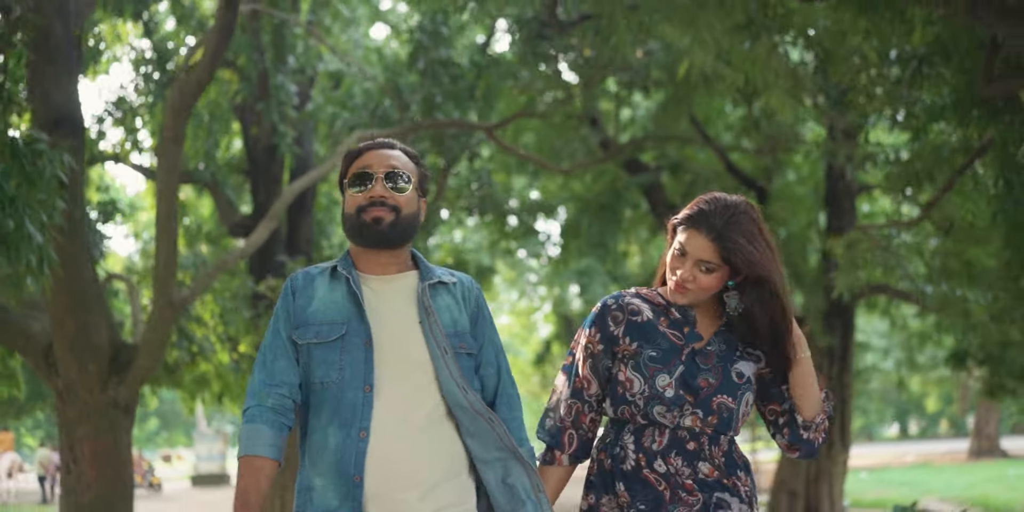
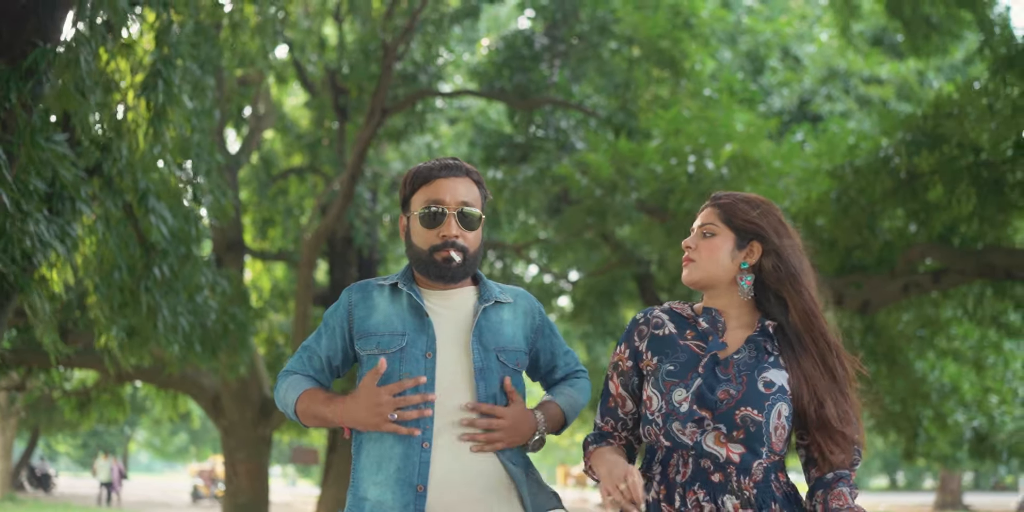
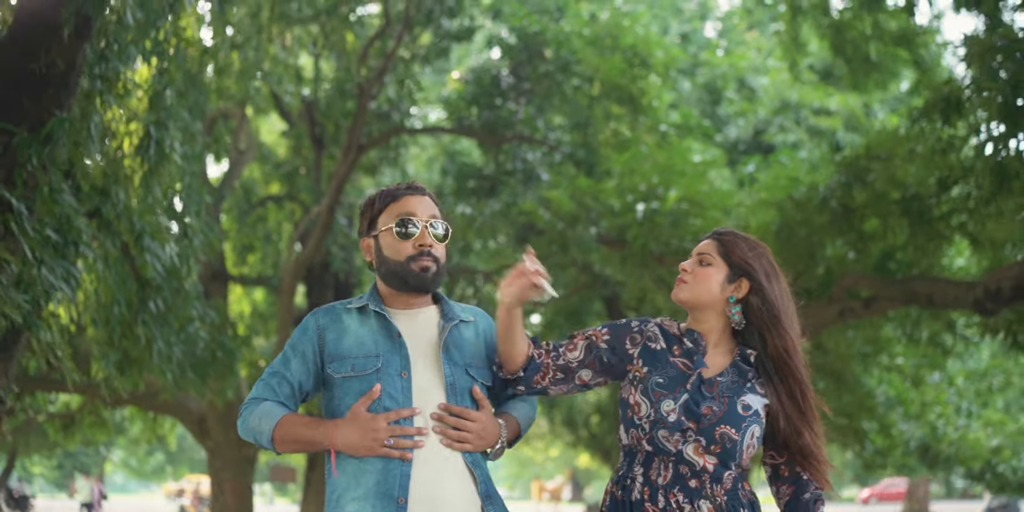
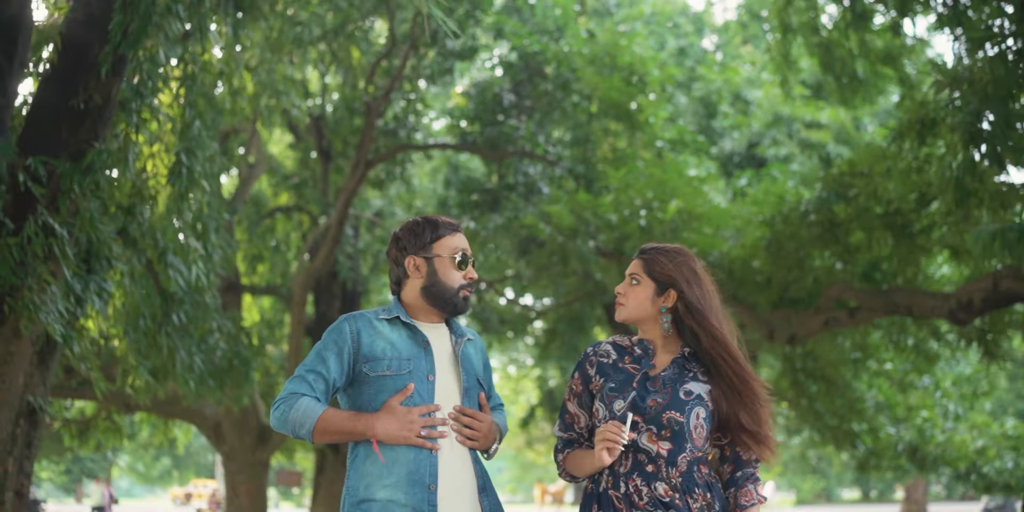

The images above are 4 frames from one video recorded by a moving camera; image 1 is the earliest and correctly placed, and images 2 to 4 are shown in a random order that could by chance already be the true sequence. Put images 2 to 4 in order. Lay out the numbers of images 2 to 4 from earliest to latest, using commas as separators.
2, 3, 4
